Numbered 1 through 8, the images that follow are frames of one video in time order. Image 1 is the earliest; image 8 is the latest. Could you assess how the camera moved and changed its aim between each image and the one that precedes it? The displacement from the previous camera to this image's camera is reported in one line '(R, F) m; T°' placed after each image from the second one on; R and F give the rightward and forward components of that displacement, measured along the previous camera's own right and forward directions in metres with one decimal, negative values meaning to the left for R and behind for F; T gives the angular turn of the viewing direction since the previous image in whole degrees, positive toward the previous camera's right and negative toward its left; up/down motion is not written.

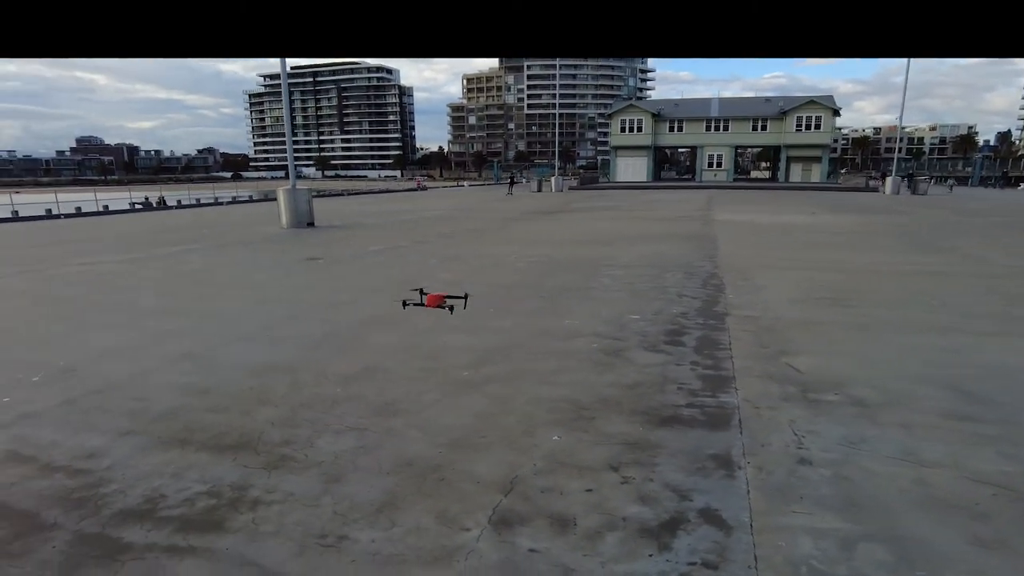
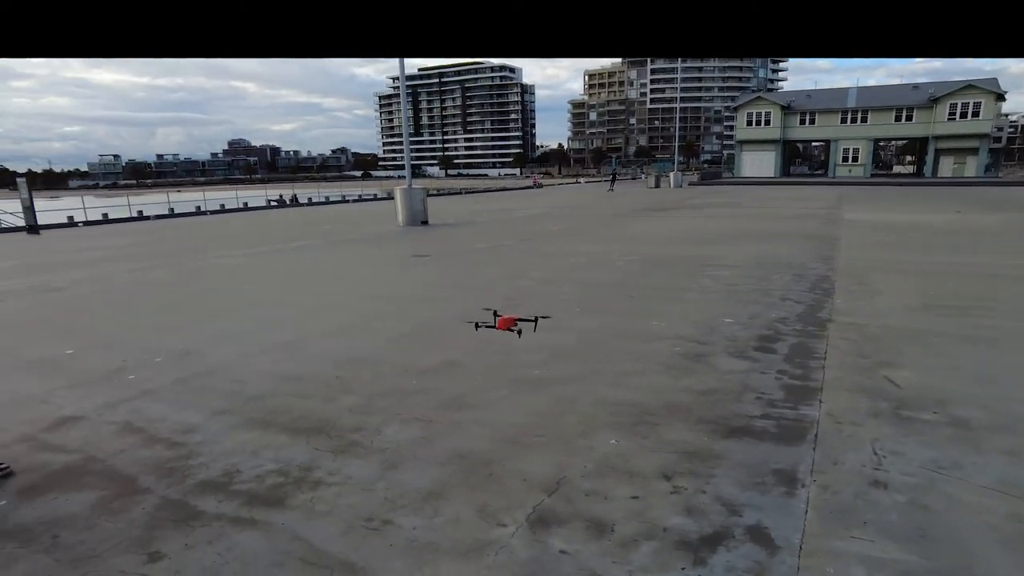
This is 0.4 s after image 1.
(+0.3, 0.0) m; -10°
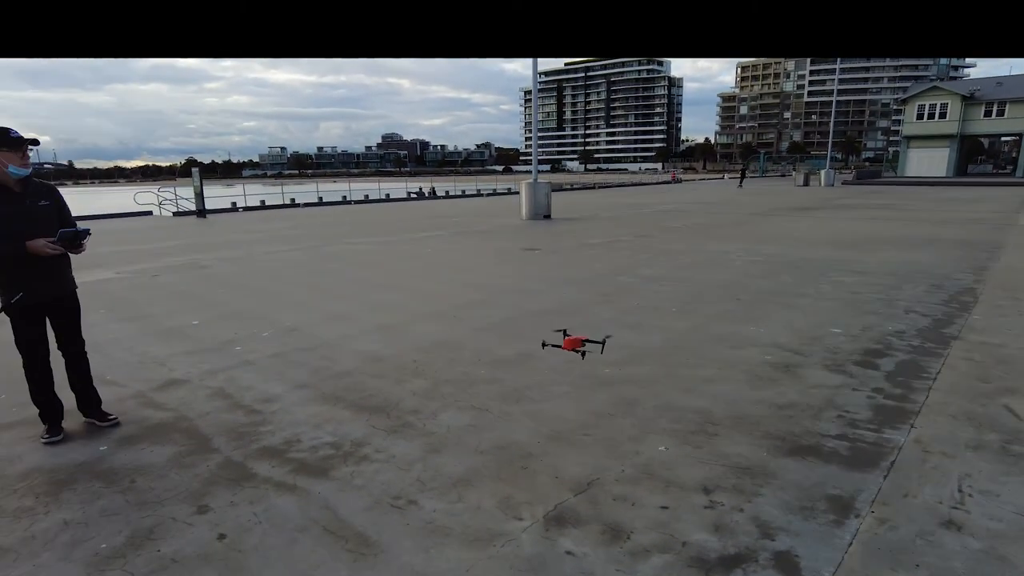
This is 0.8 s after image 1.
(+0.4, +0.1) m; -12°
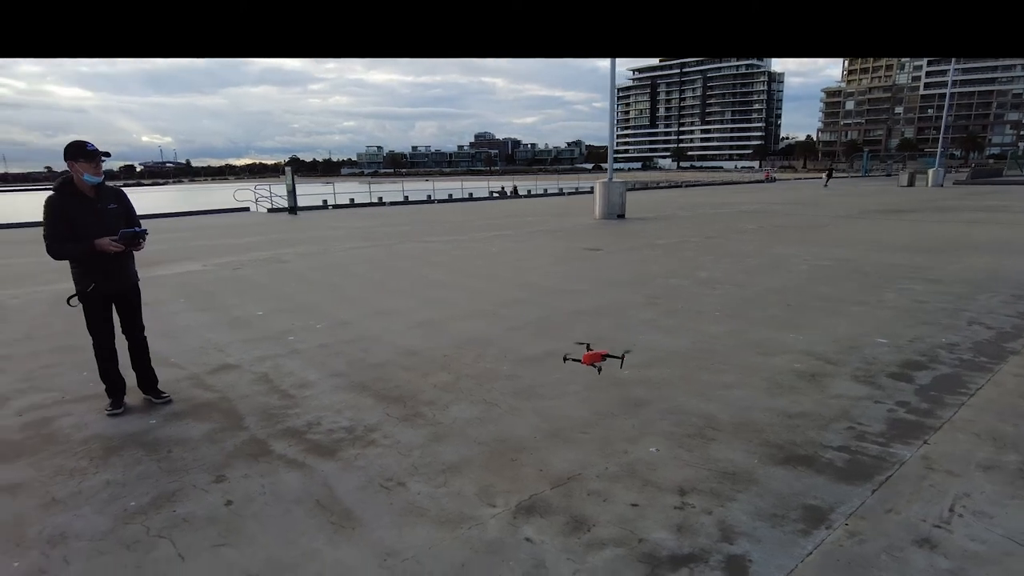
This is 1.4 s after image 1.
(+0.5, -0.1) m; -8°
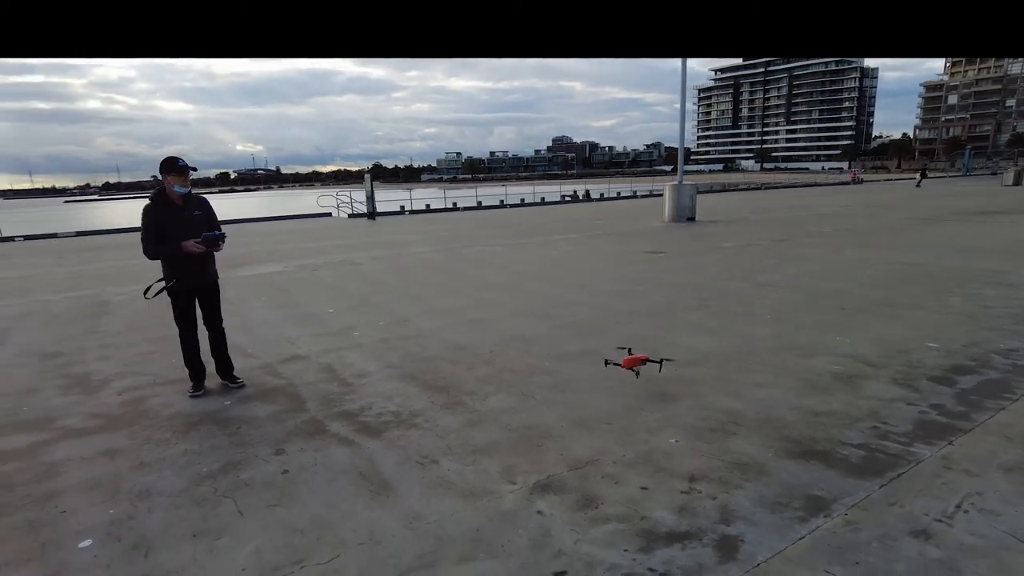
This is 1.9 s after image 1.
(+0.3, -0.3) m; -7°
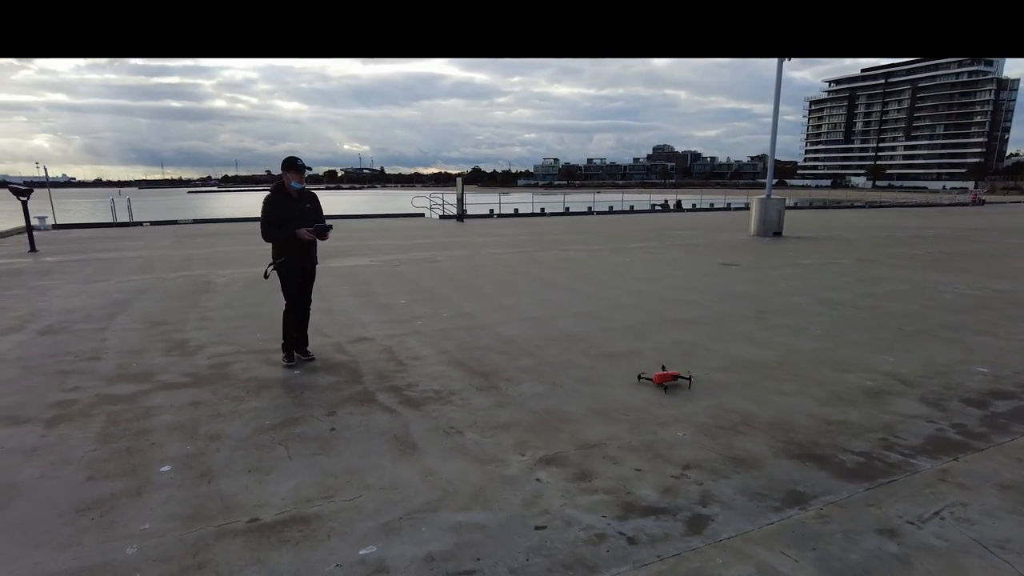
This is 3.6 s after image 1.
(+0.4, -0.4) m; -8°
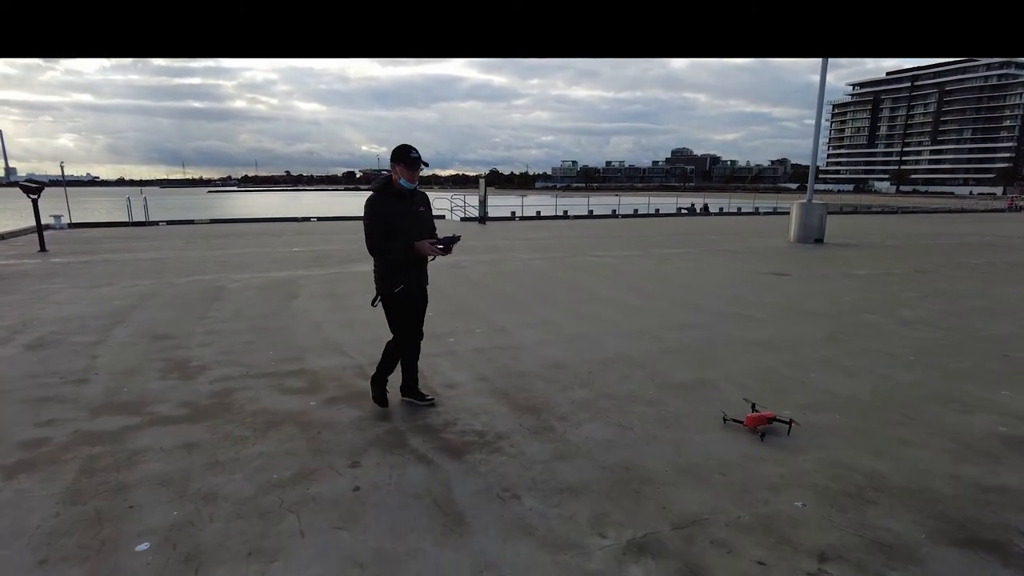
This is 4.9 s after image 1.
(-0.3, +0.8) m; -1°
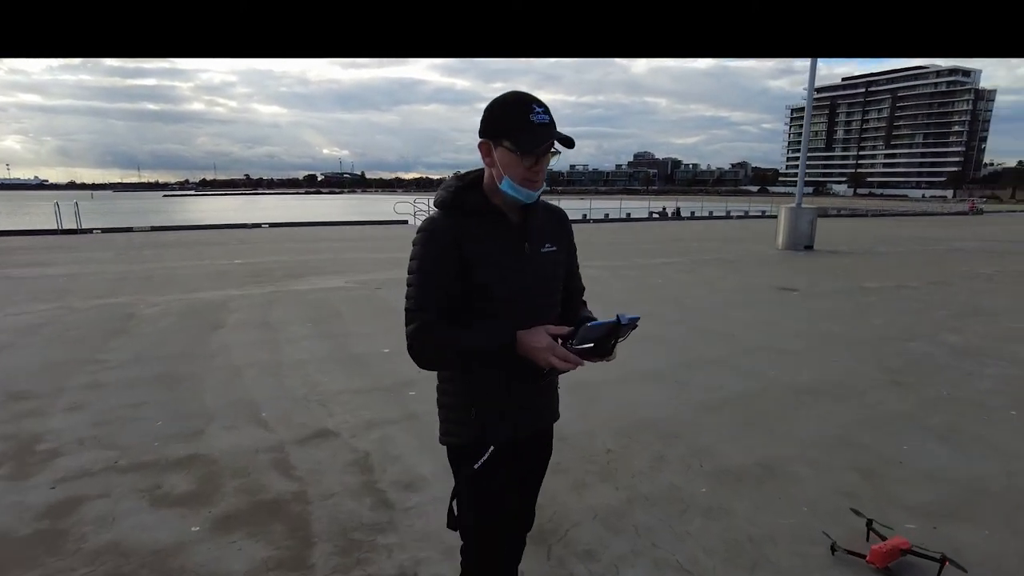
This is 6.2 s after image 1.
(-0.1, +1.5) m; +3°
